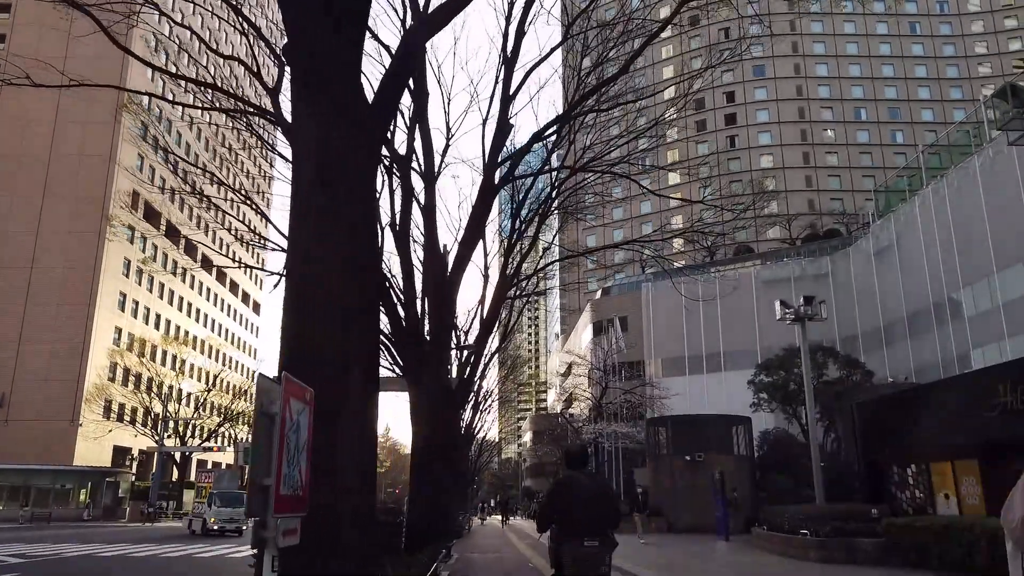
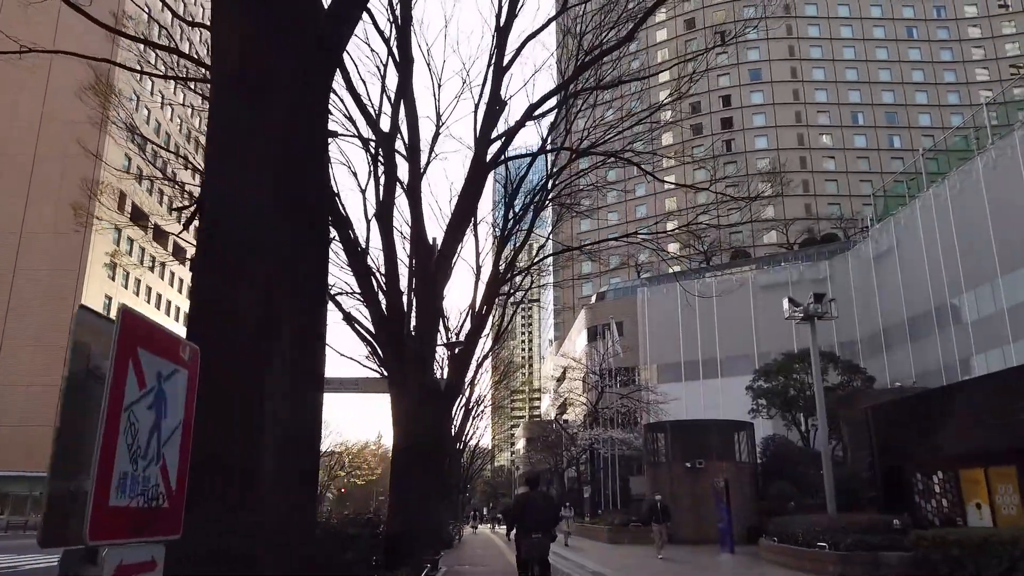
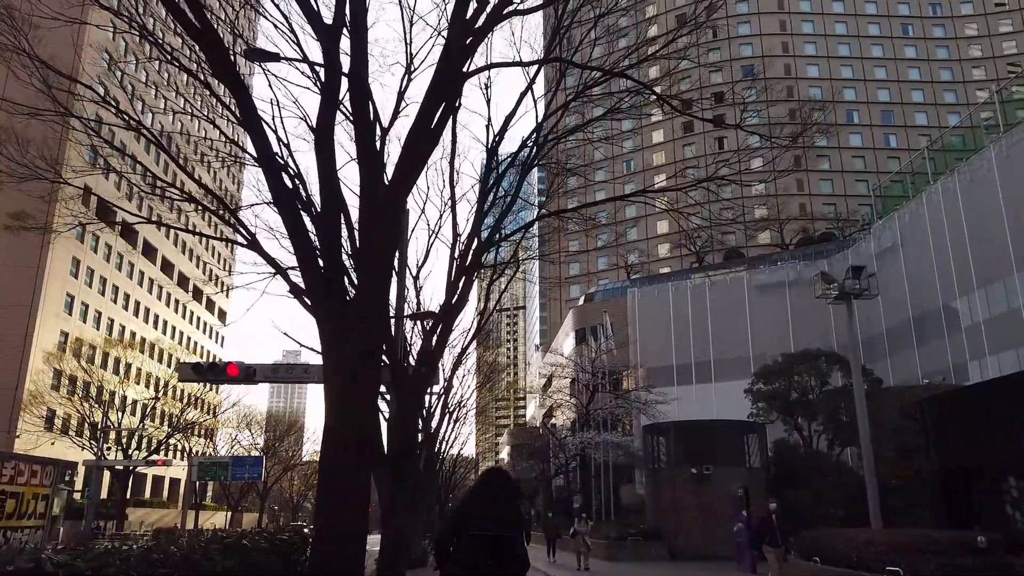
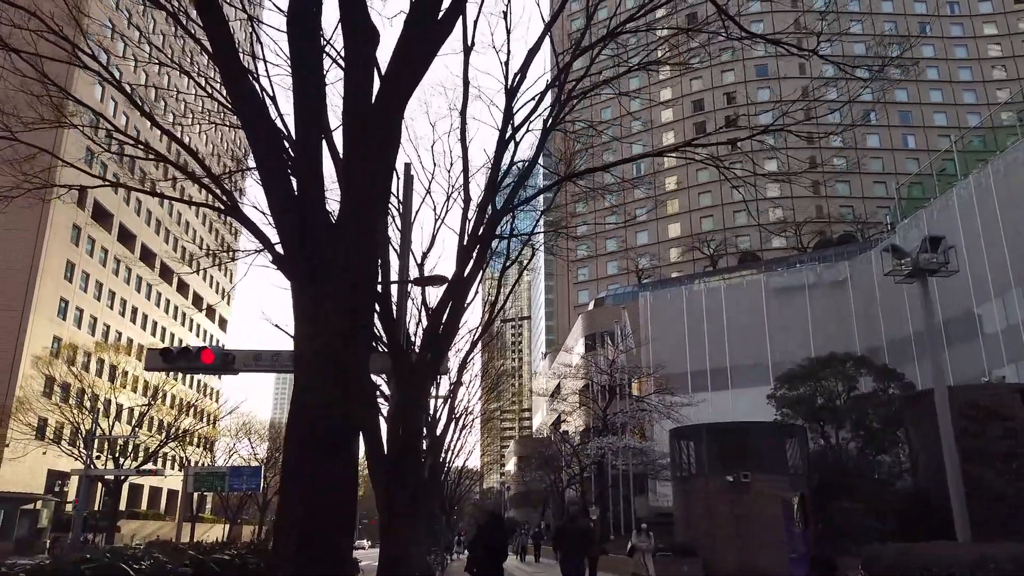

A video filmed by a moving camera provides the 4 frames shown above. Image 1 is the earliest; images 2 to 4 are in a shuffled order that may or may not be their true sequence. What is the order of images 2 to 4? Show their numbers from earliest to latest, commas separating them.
2, 3, 4
